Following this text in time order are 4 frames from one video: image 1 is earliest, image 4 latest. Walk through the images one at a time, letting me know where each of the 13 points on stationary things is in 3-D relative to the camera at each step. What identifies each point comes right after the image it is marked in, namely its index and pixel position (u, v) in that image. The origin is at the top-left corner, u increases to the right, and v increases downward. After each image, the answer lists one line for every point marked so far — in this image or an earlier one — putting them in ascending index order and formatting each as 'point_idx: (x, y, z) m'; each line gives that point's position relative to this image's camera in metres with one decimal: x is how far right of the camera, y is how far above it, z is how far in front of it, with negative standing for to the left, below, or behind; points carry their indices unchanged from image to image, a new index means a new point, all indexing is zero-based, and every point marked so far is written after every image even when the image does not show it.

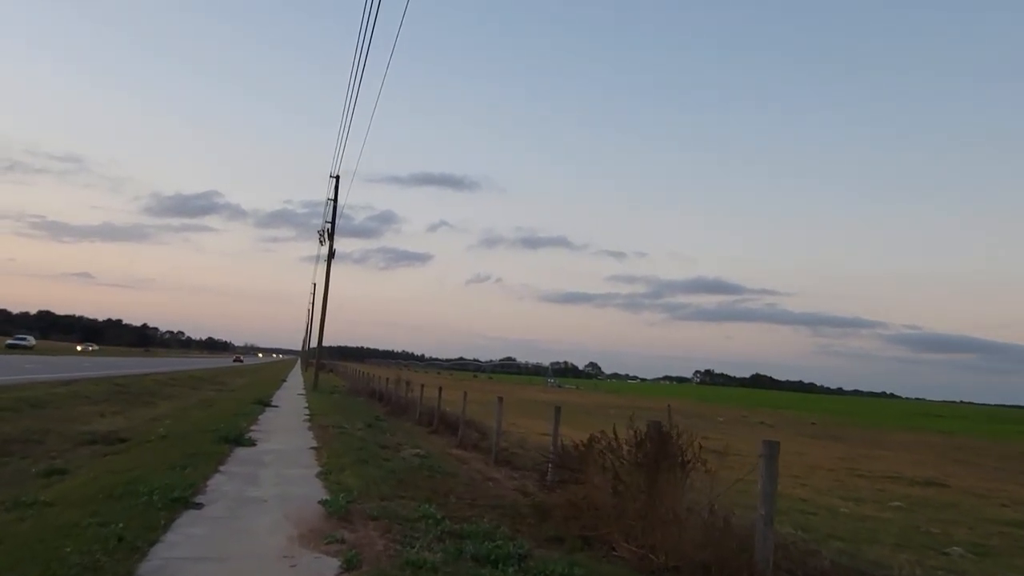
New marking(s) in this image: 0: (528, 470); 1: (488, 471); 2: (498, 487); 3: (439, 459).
0: (+0.4, -4.4, +17.2) m
1: (-0.6, -4.3, +16.8) m
2: (-0.3, -4.0, +14.4) m
3: (-1.8, -4.2, +17.7) m
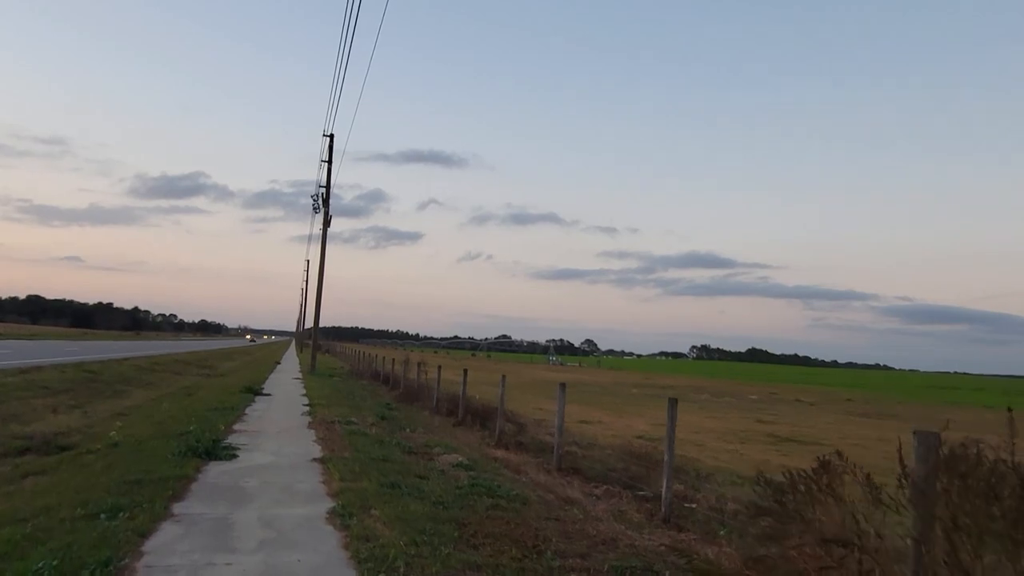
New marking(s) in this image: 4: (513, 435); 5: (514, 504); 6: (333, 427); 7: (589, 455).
0: (+1.8, -3.5, +12.6) m
1: (+0.8, -3.4, +12.2) m
2: (+1.1, -3.1, +9.8) m
3: (-0.4, -3.3, +13.1) m
4: (0.0, -3.9, +19.4) m
5: (0.0, -3.0, +10.0) m
6: (-4.1, -3.2, +16.4) m
7: (+1.8, -3.7, +16.1) m
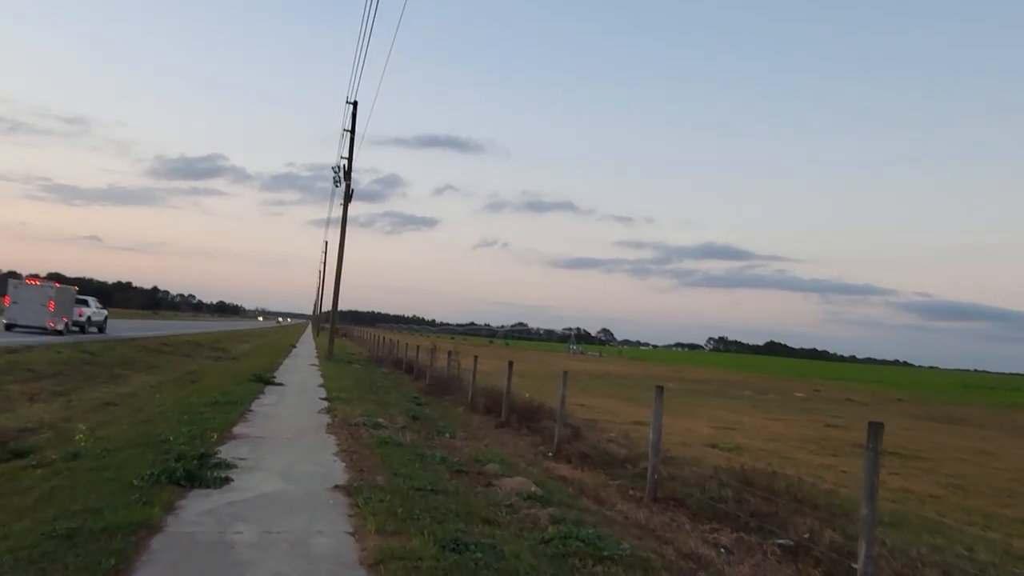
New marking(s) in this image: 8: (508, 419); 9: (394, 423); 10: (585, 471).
0: (+2.9, -3.1, +9.3) m
1: (+1.9, -3.0, +8.9) m
2: (+2.2, -2.8, +6.5) m
3: (+0.8, -2.9, +9.8) m
4: (+1.3, -3.4, +16.0) m
5: (+1.1, -2.6, +6.6) m
6: (-2.8, -2.6, +13.1) m
7: (+3.0, -3.3, +12.8) m
8: (-0.1, -3.4, +19.0) m
9: (-2.5, -2.9, +15.3) m
10: (+1.3, -3.4, +13.3) m
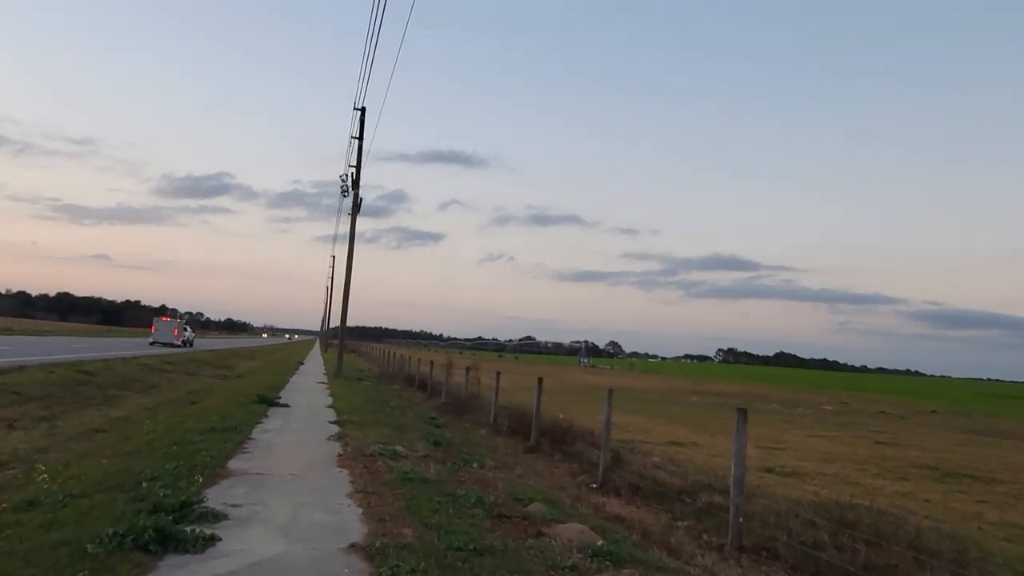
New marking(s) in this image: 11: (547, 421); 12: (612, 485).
0: (+3.6, -3.1, +7.3) m
1: (+2.6, -3.0, +6.9) m
2: (+2.8, -2.8, +4.5) m
3: (+1.4, -2.9, +7.8) m
4: (+2.0, -3.5, +14.1) m
5: (+1.7, -2.6, +4.7) m
6: (-2.1, -2.7, +11.2) m
7: (+3.7, -3.4, +10.8) m
8: (+0.6, -3.6, +17.0) m
9: (-1.8, -3.0, +13.3) m
10: (+2.0, -3.5, +11.3) m
11: (+0.9, -3.4, +18.3) m
12: (+1.8, -3.5, +13.0) m
